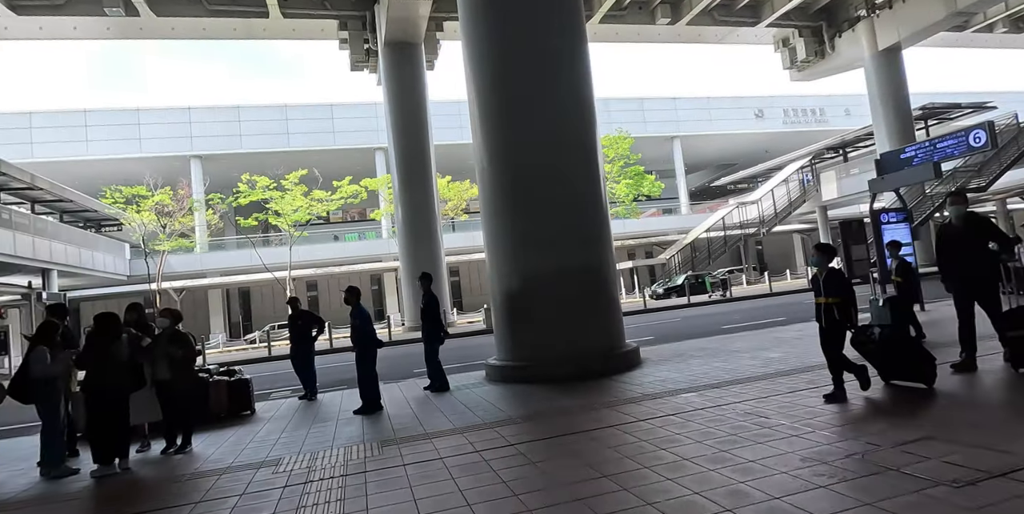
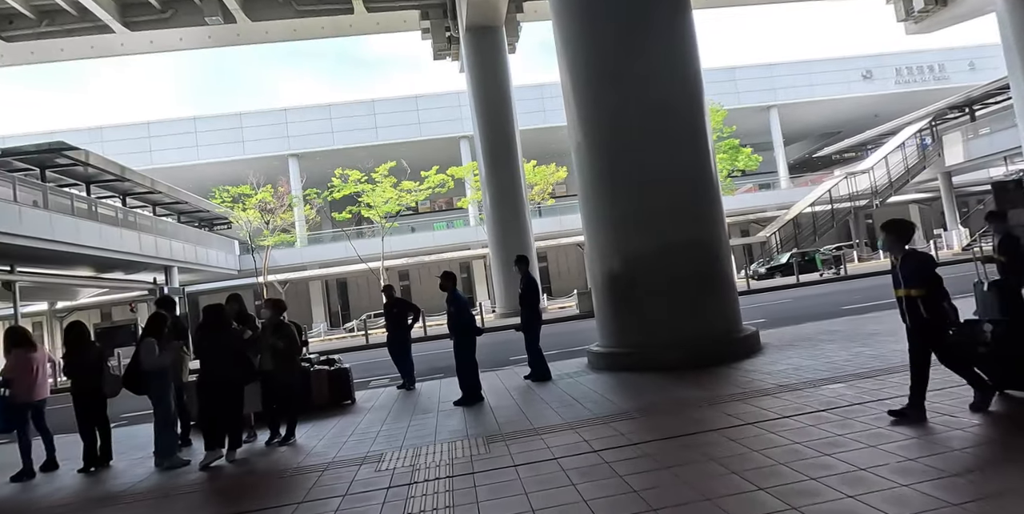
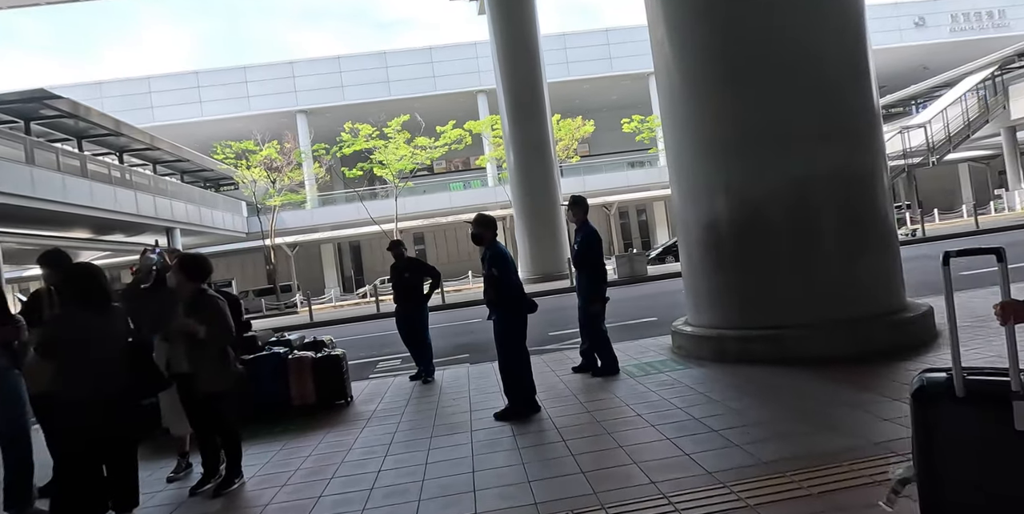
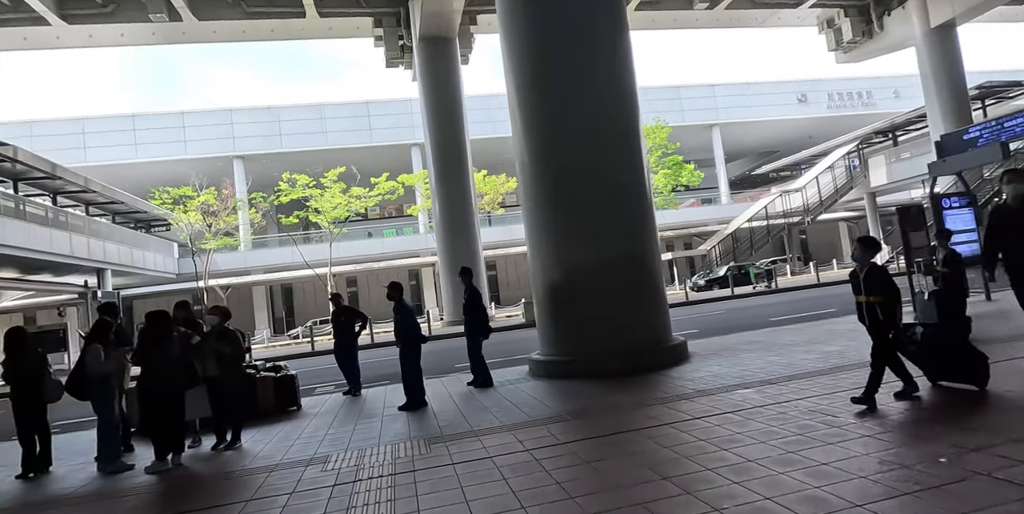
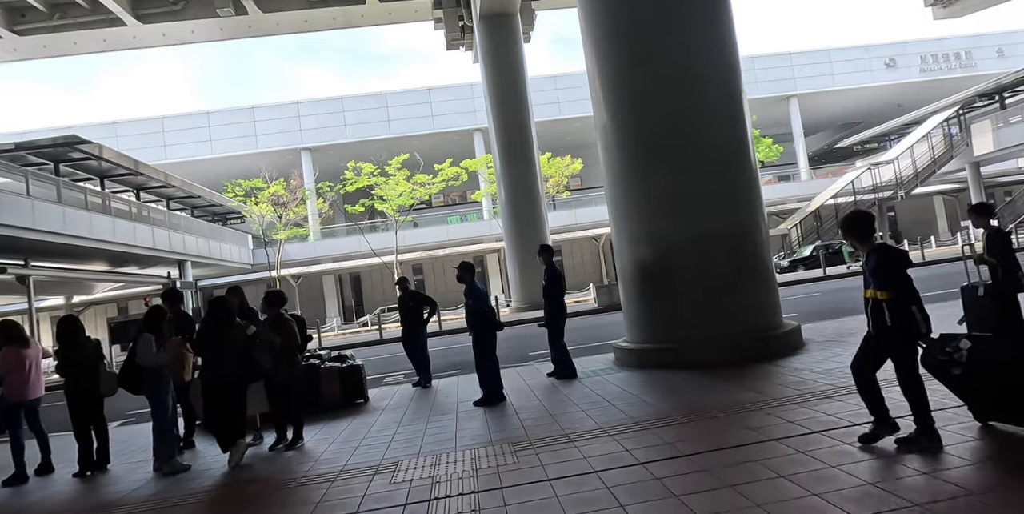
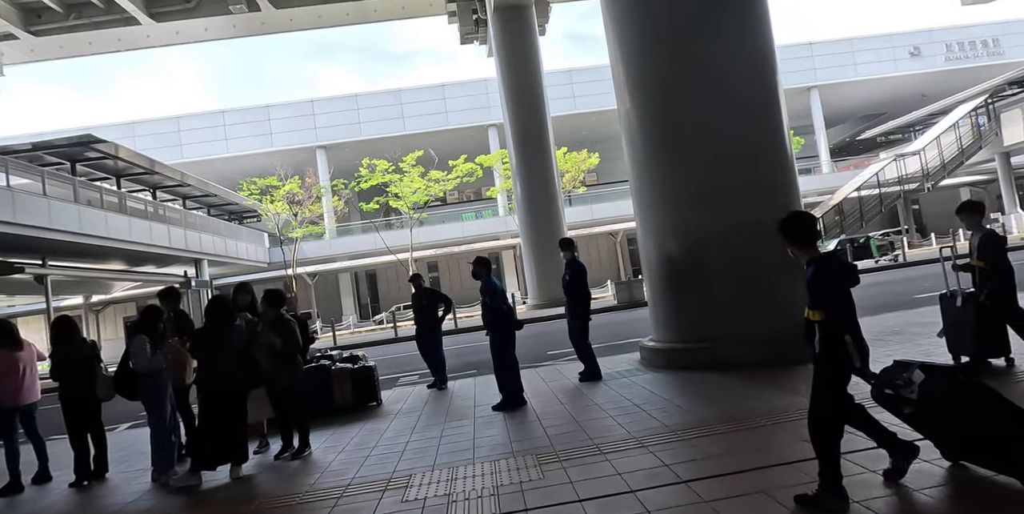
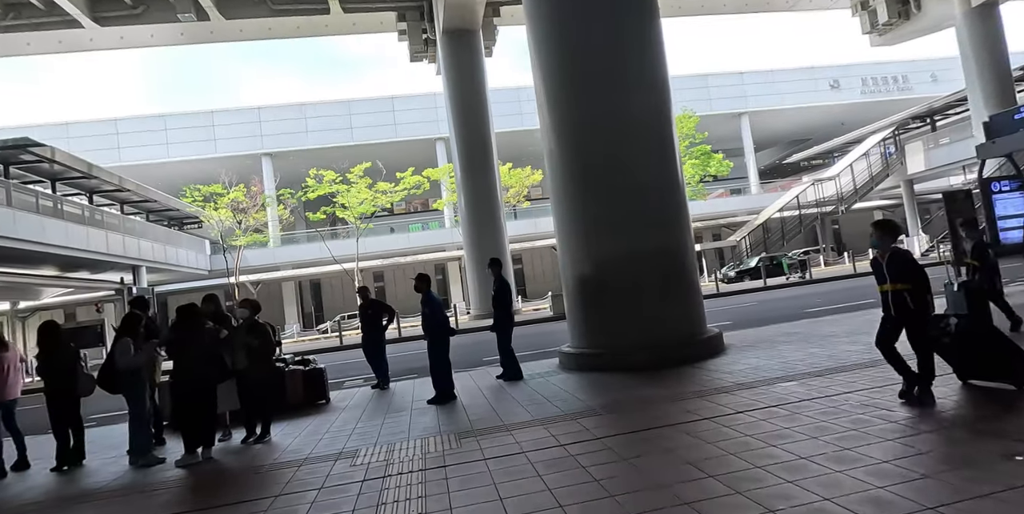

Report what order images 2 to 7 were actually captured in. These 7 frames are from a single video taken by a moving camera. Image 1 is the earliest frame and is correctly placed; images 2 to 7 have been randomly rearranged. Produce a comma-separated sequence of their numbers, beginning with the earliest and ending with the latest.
4, 7, 2, 5, 6, 3
